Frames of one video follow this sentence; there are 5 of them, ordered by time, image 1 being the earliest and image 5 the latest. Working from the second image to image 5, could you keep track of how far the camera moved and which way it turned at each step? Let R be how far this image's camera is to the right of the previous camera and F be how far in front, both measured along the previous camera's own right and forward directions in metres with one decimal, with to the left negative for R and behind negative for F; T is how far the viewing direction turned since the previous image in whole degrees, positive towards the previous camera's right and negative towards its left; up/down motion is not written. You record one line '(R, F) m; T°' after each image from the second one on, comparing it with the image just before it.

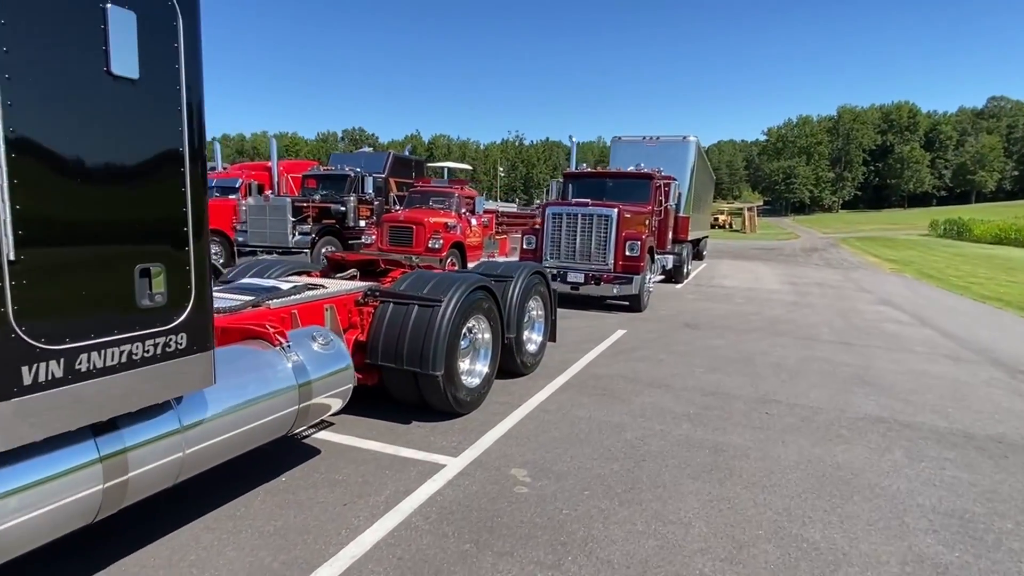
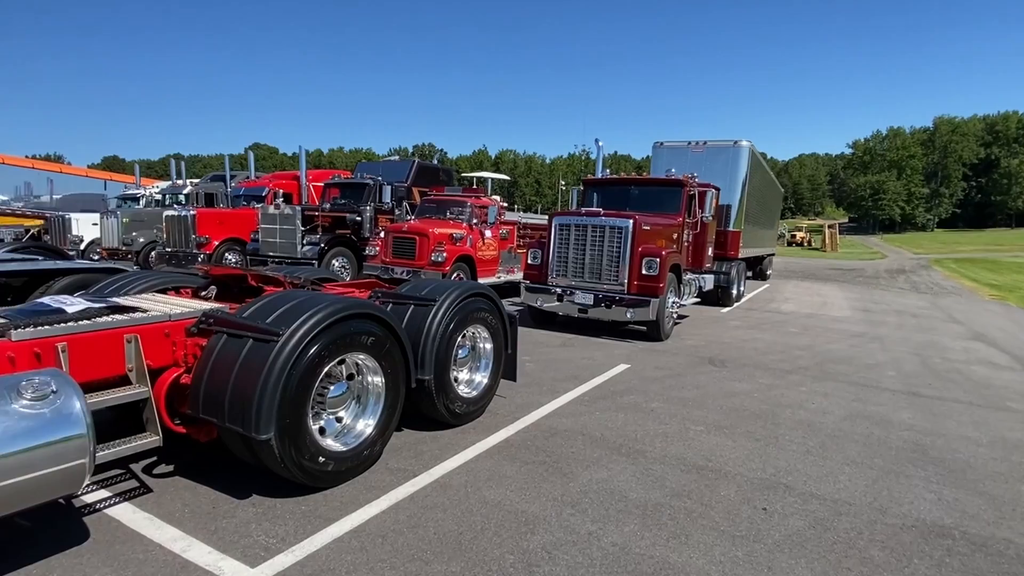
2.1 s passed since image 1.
(+1.1, +1.4) m; -7°
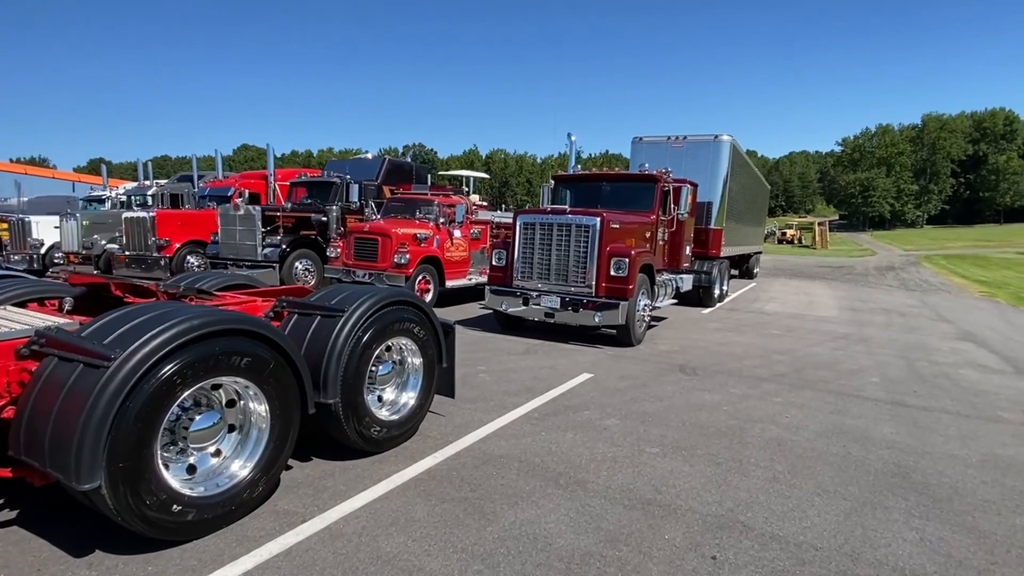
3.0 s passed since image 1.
(+0.5, +0.6) m; +1°
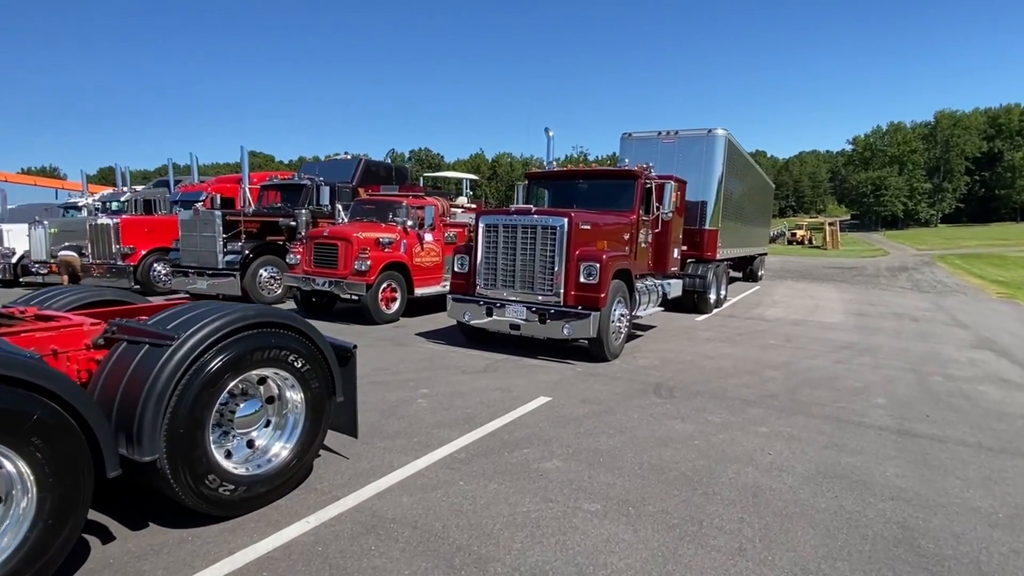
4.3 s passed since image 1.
(+0.7, +0.9) m; -1°
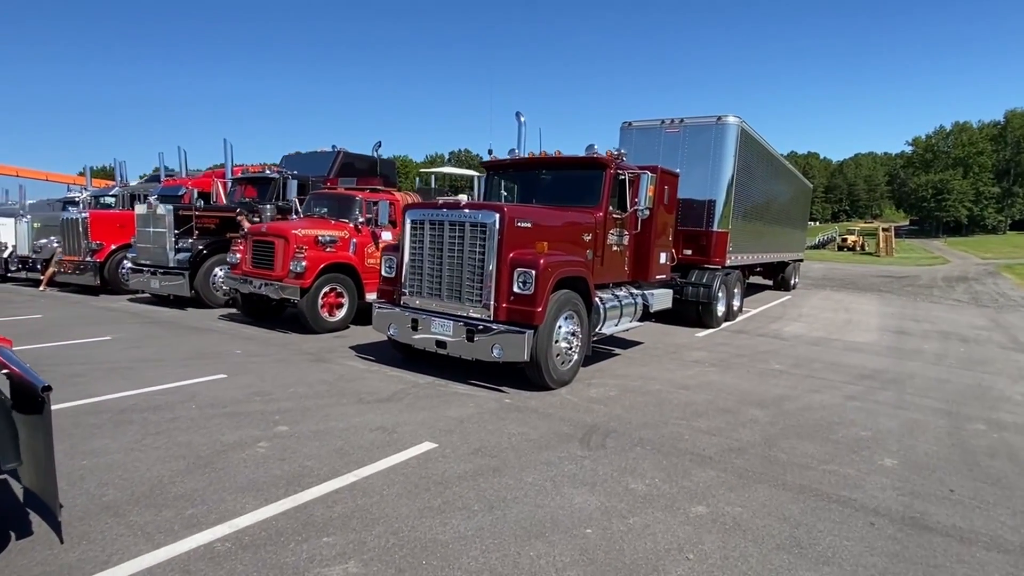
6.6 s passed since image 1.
(+1.3, +1.5) m; -4°
